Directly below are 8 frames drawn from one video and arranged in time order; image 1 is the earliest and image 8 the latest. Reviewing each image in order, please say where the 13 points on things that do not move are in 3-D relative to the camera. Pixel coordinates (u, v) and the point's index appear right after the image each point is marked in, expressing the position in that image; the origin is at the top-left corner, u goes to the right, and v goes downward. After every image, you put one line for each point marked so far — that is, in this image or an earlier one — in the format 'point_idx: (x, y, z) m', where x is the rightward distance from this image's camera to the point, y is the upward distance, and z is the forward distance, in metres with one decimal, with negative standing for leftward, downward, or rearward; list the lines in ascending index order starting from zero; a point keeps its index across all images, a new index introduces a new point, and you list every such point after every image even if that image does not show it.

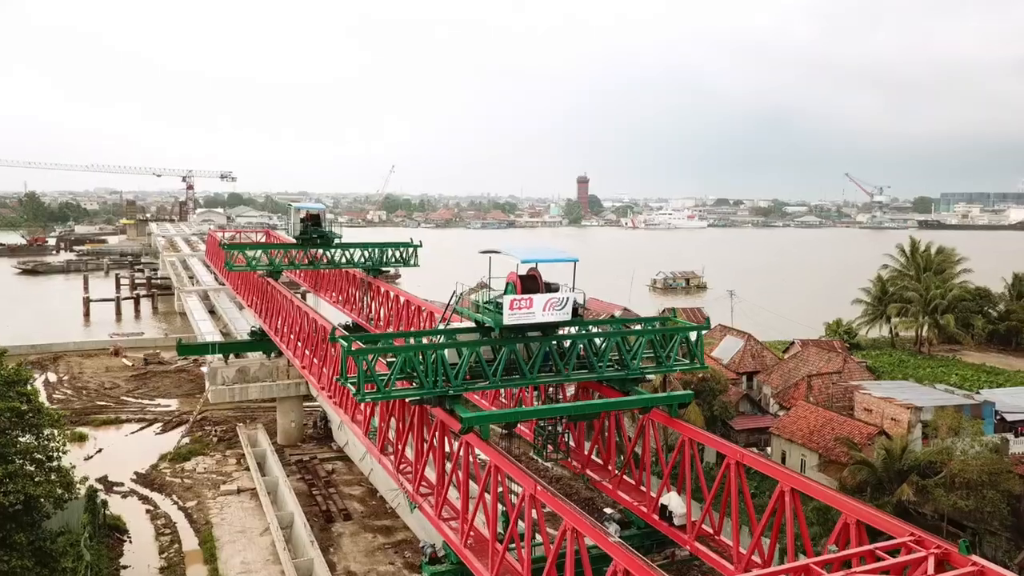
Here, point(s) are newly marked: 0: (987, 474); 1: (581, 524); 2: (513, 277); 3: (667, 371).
0: (+8.4, -3.3, +14.3) m
1: (+0.6, -2.1, +7.2) m
2: (0.0, +0.1, +10.1) m
3: (+2.1, -1.1, +11.1) m
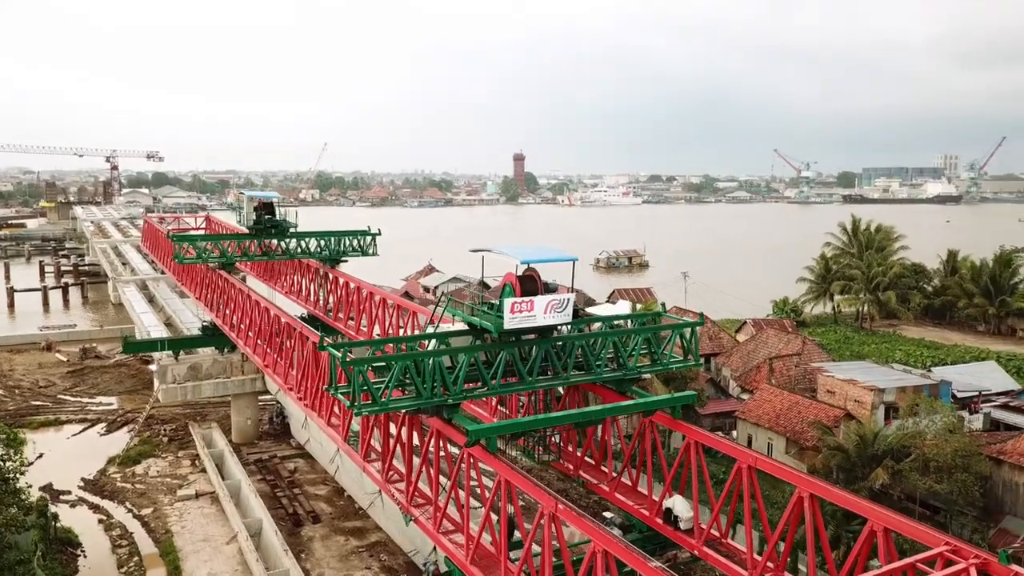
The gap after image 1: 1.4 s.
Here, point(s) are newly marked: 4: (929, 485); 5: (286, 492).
0: (+8.1, -3.0, +14.6) m
1: (+0.9, -2.2, +6.8) m
2: (0.0, +0.1, +9.6) m
3: (+2.0, -1.1, +10.8) m
4: (+7.4, -3.5, +14.4) m
5: (-5.0, -4.5, +17.8) m
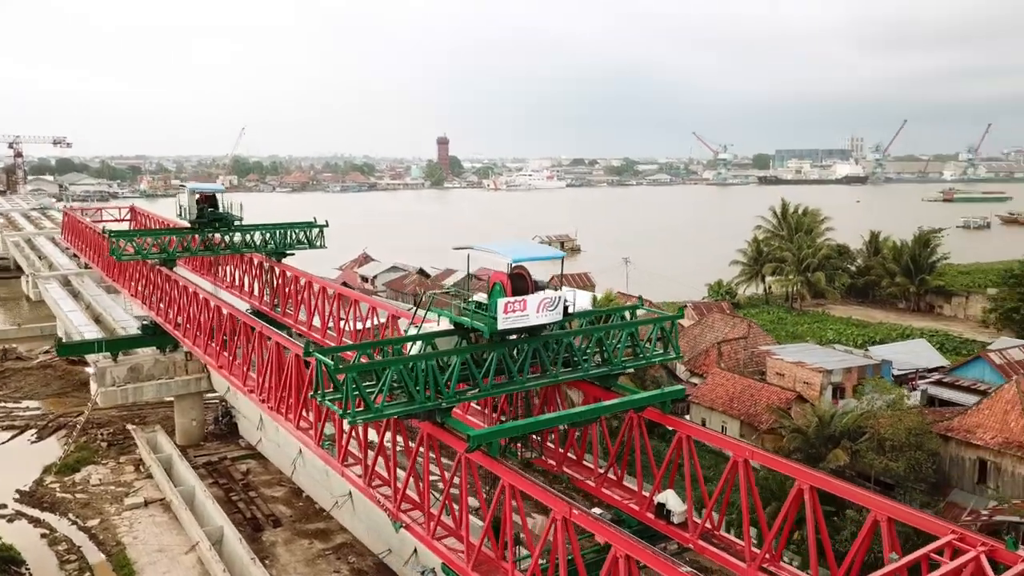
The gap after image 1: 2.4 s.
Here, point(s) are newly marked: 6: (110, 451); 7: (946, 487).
0: (+7.5, -2.8, +15.2) m
1: (+1.0, -2.2, +6.8) m
2: (-0.1, +0.1, +9.4) m
3: (+1.8, -1.0, +10.9) m
4: (+6.9, -3.2, +14.9) m
5: (-5.7, -4.4, +17.3) m
6: (-9.8, -4.0, +19.9) m
7: (+8.3, -3.8, +15.6) m
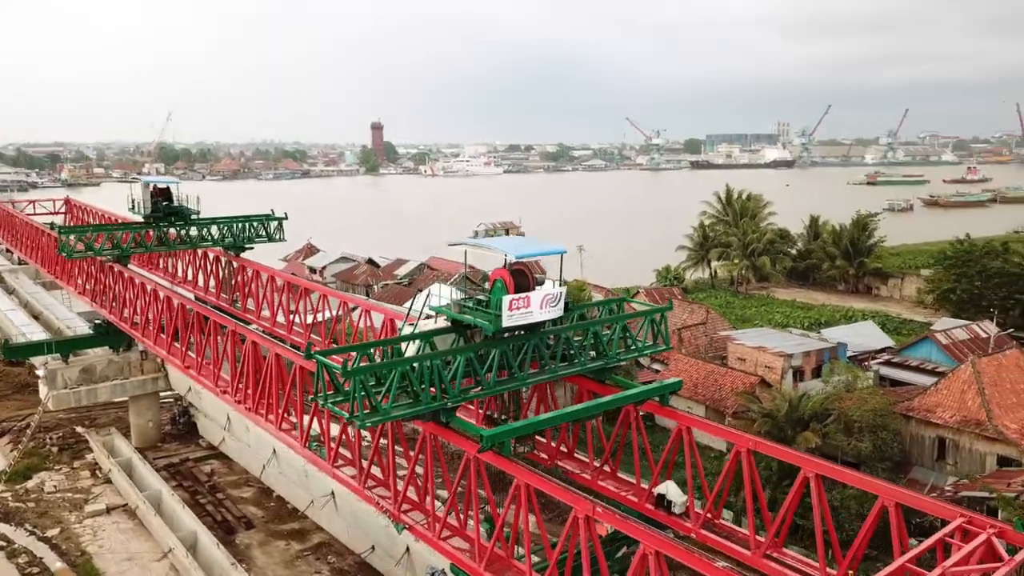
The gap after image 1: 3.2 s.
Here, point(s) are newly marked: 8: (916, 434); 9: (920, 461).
0: (+7.1, -2.5, +15.8) m
1: (+1.3, -2.2, +6.8) m
2: (-0.1, +0.2, +9.3) m
3: (+1.7, -0.9, +10.9) m
4: (+6.5, -3.0, +15.4) m
5: (-6.2, -4.3, +16.8) m
6: (-10.6, -3.9, +19.1) m
7: (+7.8, -3.5, +16.2) m
8: (+8.0, -2.9, +16.1) m
9: (+8.0, -3.4, +16.1) m
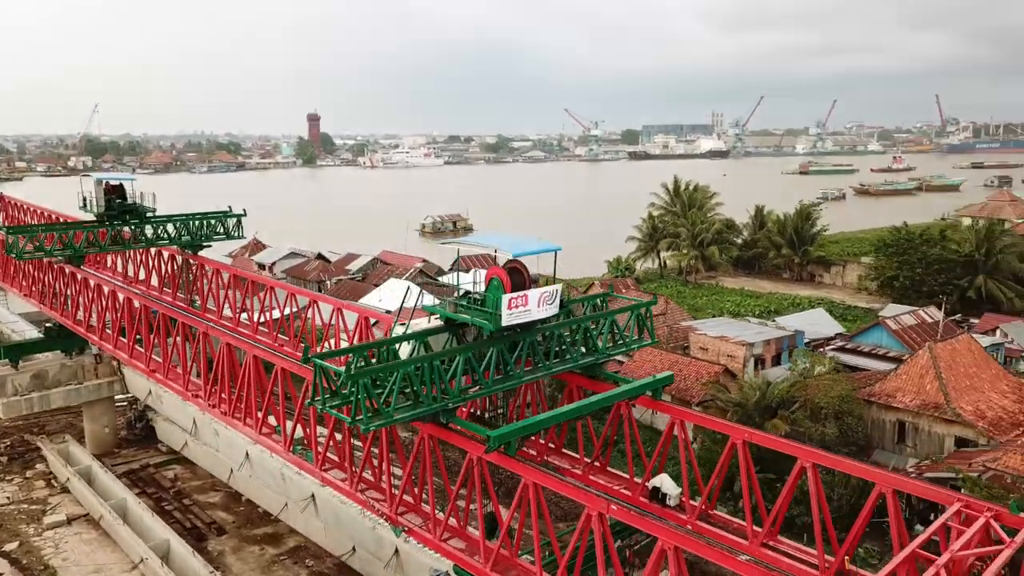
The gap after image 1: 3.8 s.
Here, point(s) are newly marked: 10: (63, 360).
0: (+6.6, -2.3, +16.2) m
1: (+1.5, -2.2, +6.9) m
2: (-0.2, +0.2, +9.3) m
3: (+1.6, -0.8, +11.0) m
4: (+6.0, -2.8, +15.9) m
5: (-6.7, -4.3, +16.3) m
6: (-11.2, -4.0, +18.3) m
7: (+7.3, -3.3, +16.7) m
8: (+7.5, -2.7, +16.7) m
9: (+7.5, -3.2, +16.7) m
10: (-10.6, -1.7, +19.2) m
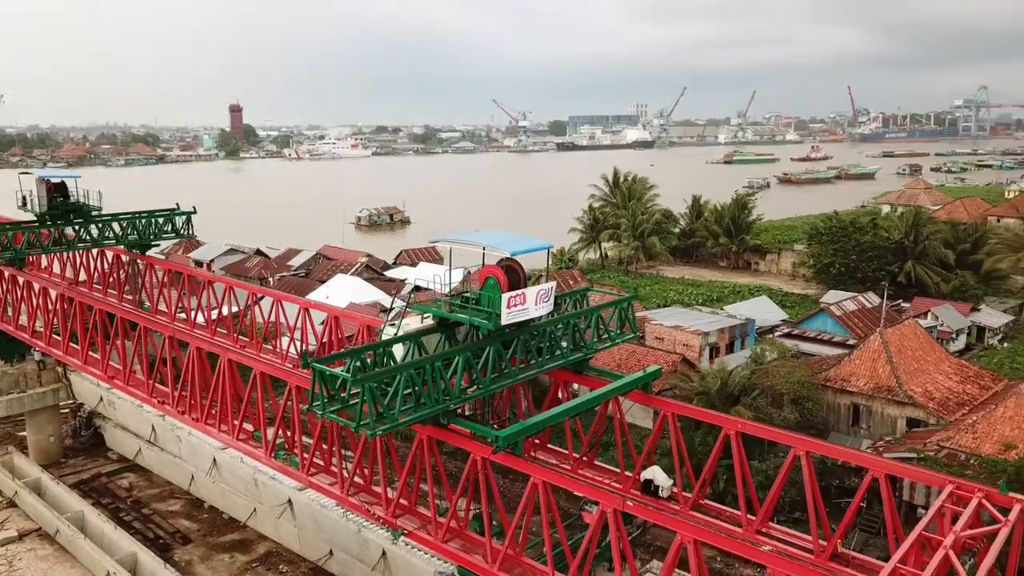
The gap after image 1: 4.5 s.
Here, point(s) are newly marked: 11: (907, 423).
0: (+6.0, -2.1, +16.8) m
1: (+1.7, -2.1, +7.1) m
2: (-0.2, +0.2, +9.2) m
3: (+1.4, -0.8, +11.2) m
4: (+5.4, -2.6, +16.4) m
5: (-7.3, -4.4, +15.7) m
6: (-11.9, -4.1, +17.3) m
7: (+6.7, -3.1, +17.4) m
8: (+6.8, -2.4, +17.3) m
9: (+6.9, -3.0, +17.3) m
10: (-11.5, -1.8, +18.2) m
11: (+7.9, -2.7, +16.3) m
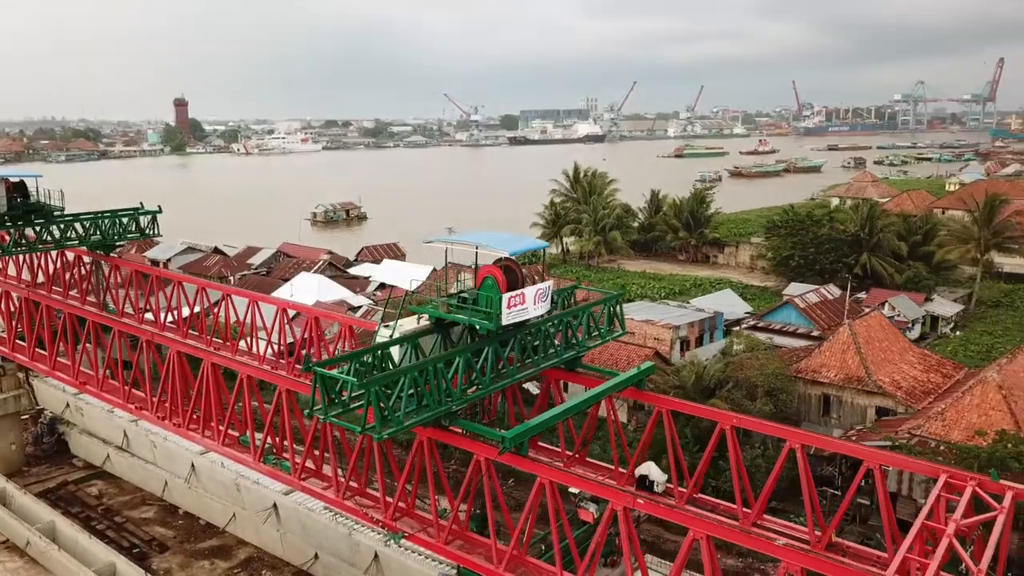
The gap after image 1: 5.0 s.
0: (+5.5, -1.9, +17.1) m
1: (+1.8, -2.1, +7.2) m
2: (-0.2, +0.2, +9.2) m
3: (+1.3, -0.7, +11.2) m
4: (+5.0, -2.5, +16.7) m
5: (-7.6, -4.4, +15.3) m
6: (-12.3, -4.2, +16.7) m
7: (+6.2, -2.9, +17.8) m
8: (+6.3, -2.3, +17.7) m
9: (+6.4, -2.8, +17.7) m
10: (-12.0, -1.9, +17.6) m
11: (+7.5, -2.6, +16.8) m
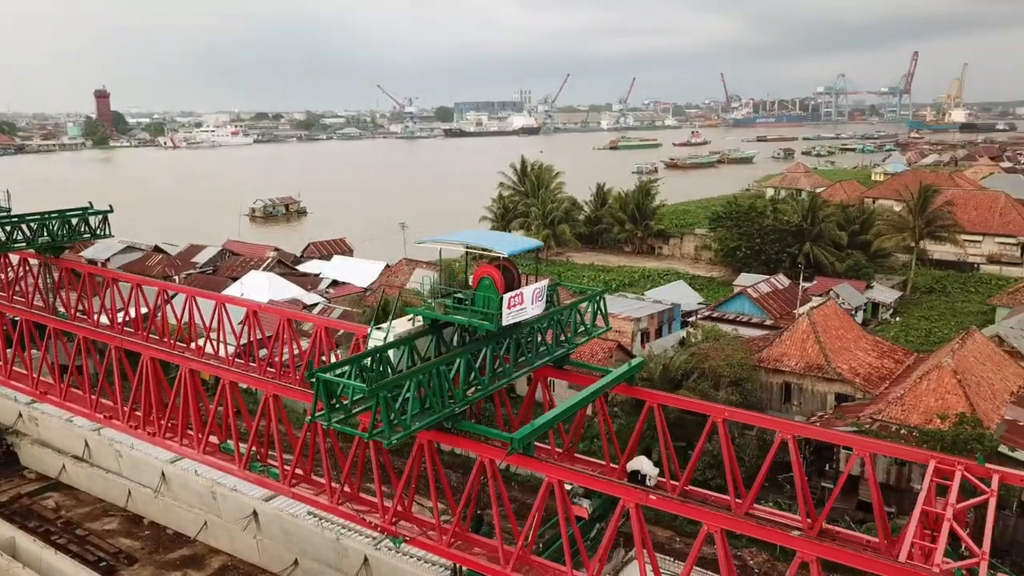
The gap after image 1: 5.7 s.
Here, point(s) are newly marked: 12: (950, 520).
0: (+4.9, -1.8, +17.5) m
1: (+2.0, -2.1, +7.3) m
2: (-0.2, +0.2, +9.2) m
3: (+1.1, -0.7, +11.3) m
4: (+4.4, -2.3, +17.1) m
5: (-8.0, -4.5, +14.7) m
6: (-12.9, -4.3, +15.7) m
7: (+5.5, -2.7, +18.2) m
8: (+5.7, -2.1, +18.2) m
9: (+5.8, -2.6, +18.2) m
10: (-12.6, -2.0, +16.6) m
11: (+6.9, -2.4, +17.4) m
12: (+4.0, -2.1, +7.4) m
